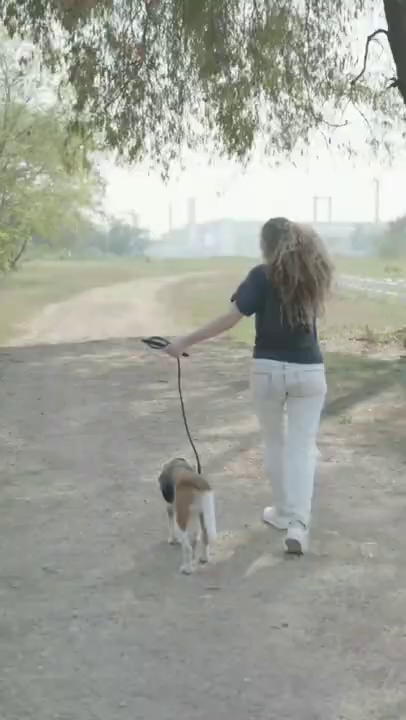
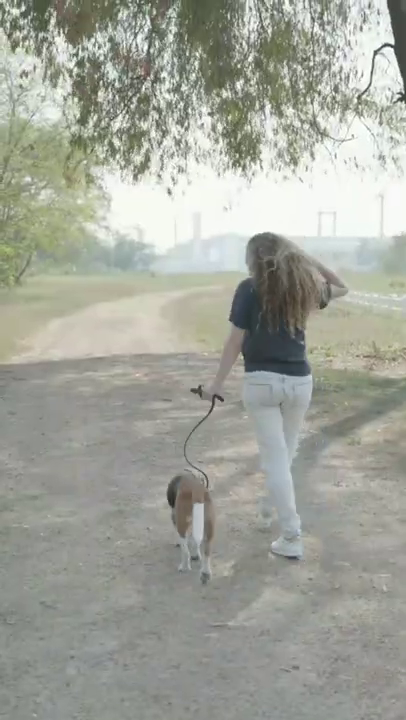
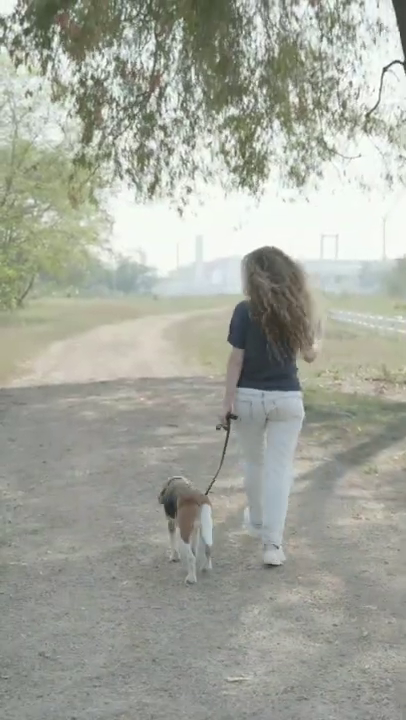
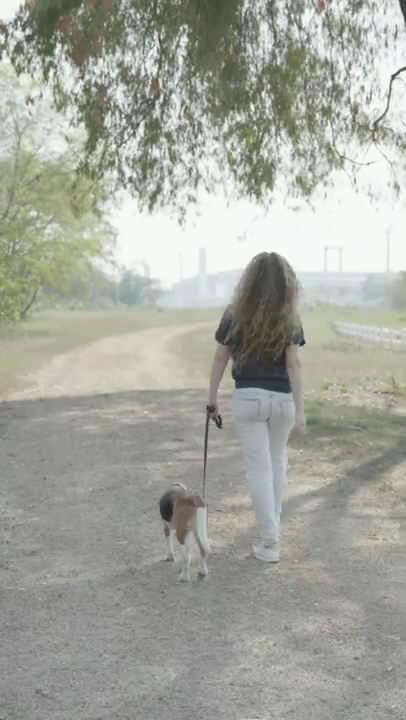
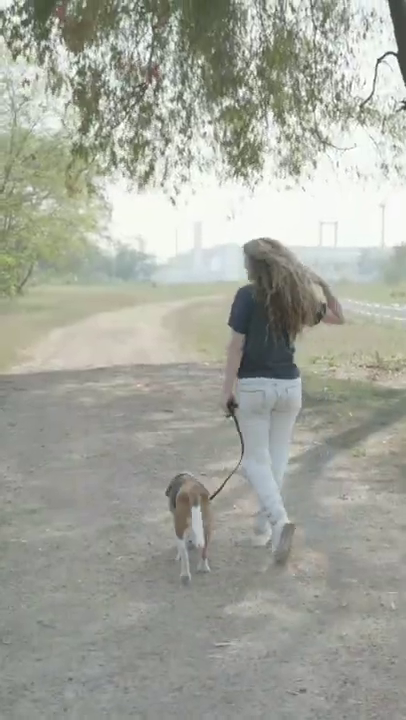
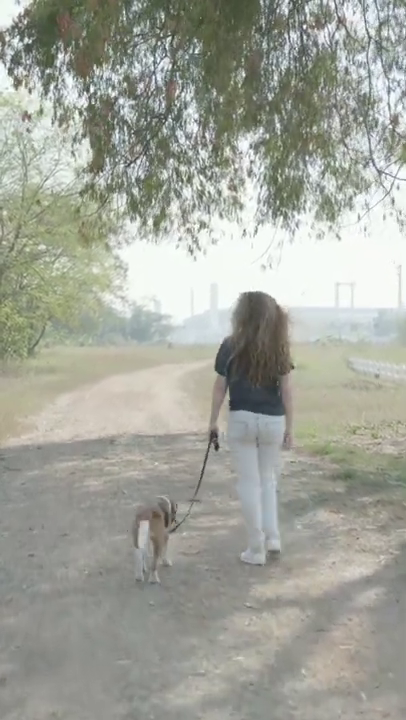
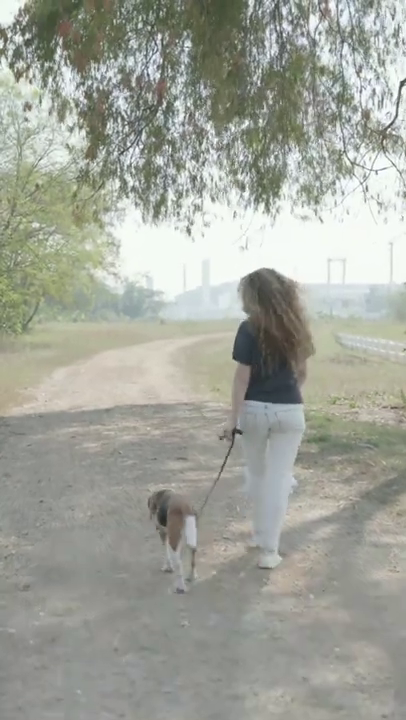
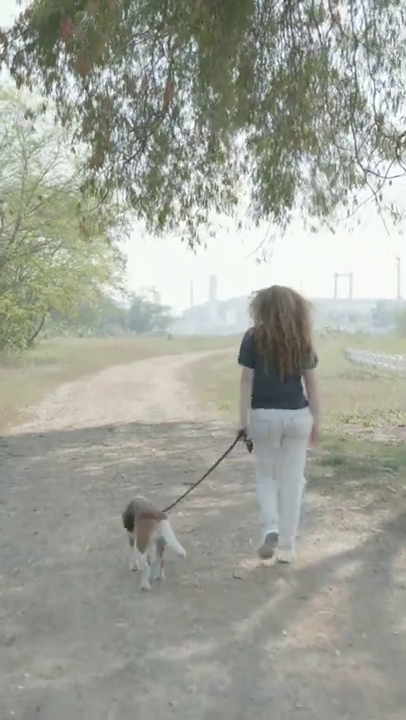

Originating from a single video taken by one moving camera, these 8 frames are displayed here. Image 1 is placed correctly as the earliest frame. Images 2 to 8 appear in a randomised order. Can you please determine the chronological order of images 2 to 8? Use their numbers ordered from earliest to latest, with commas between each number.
2, 5, 3, 4, 7, 8, 6
